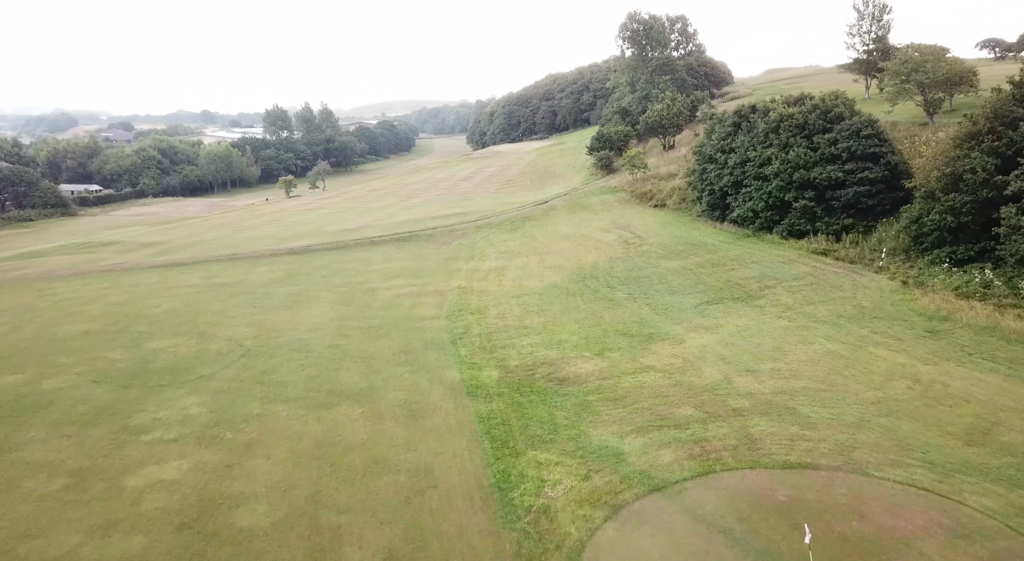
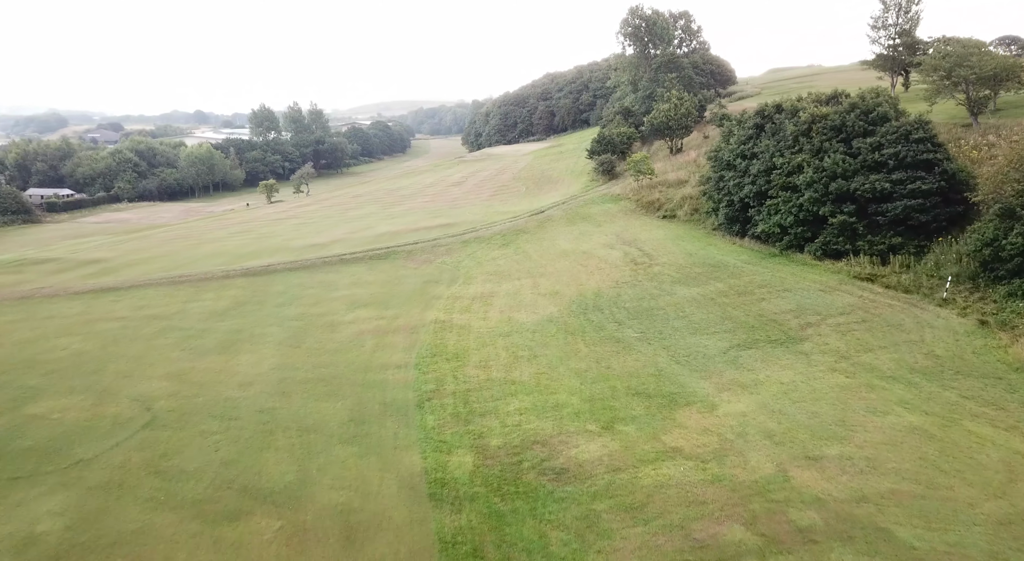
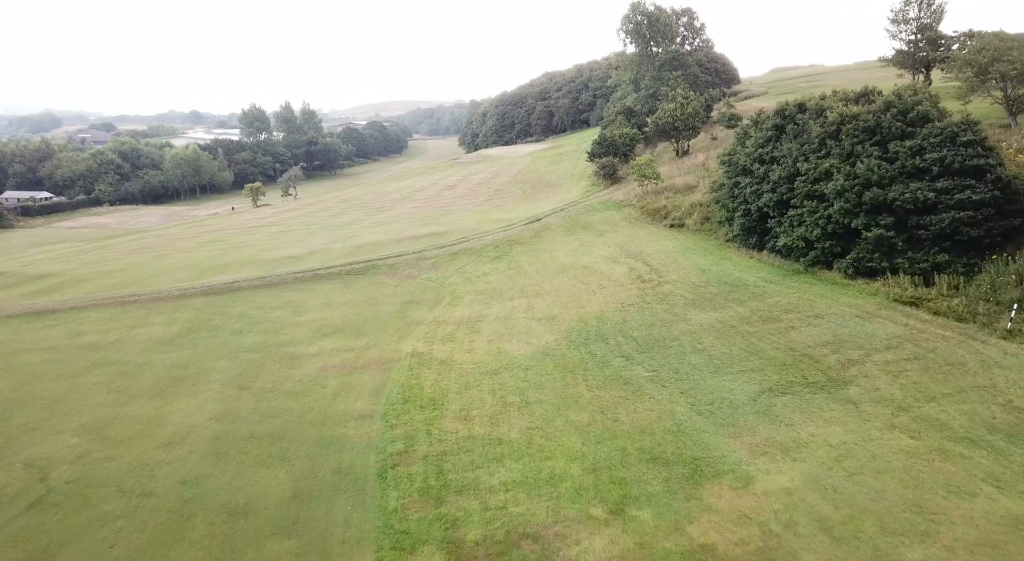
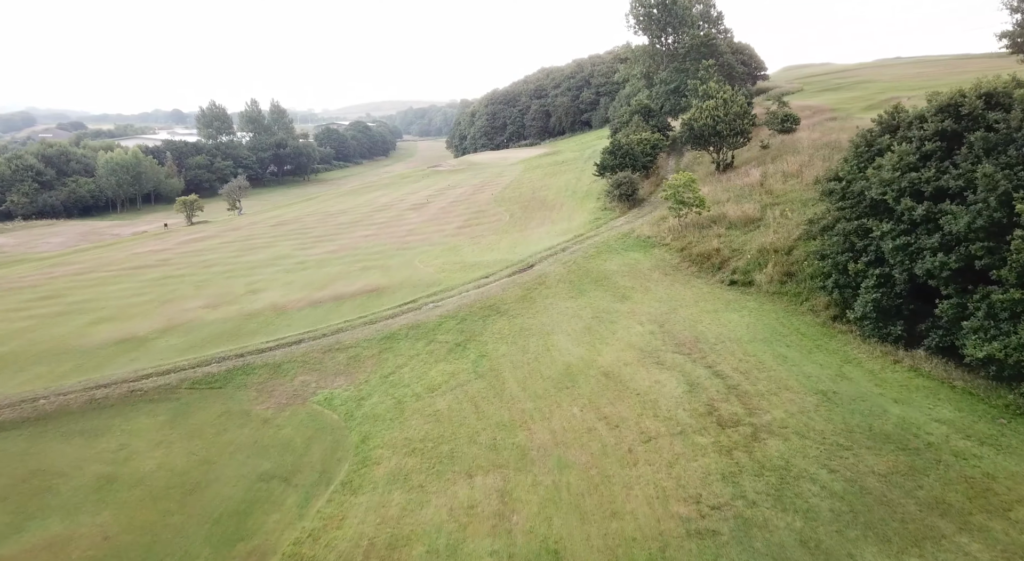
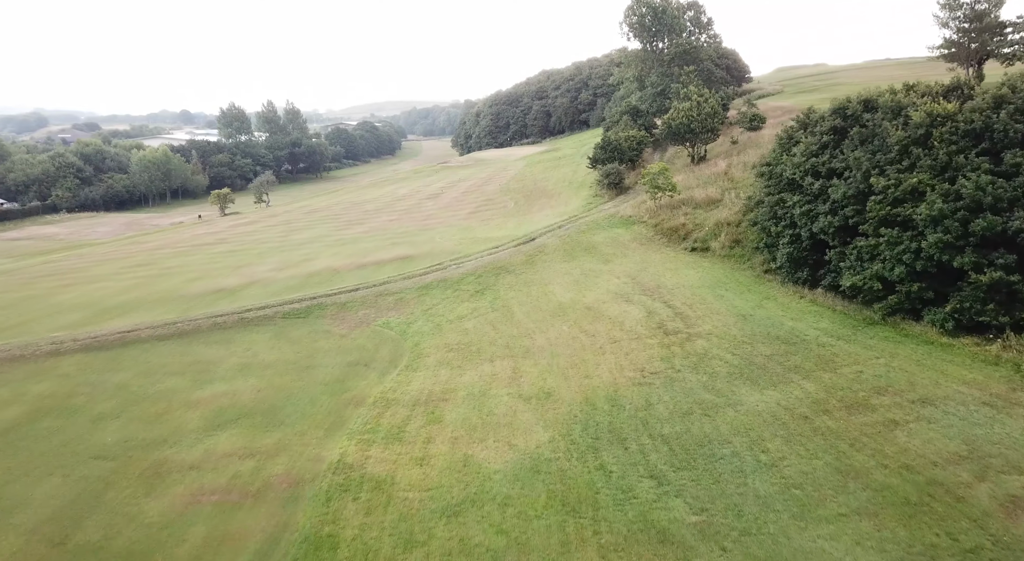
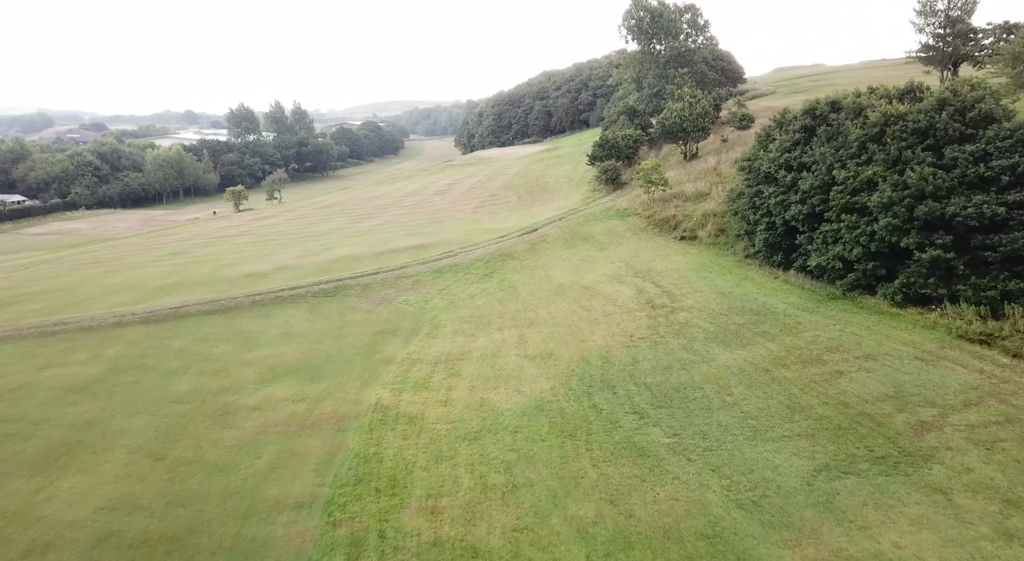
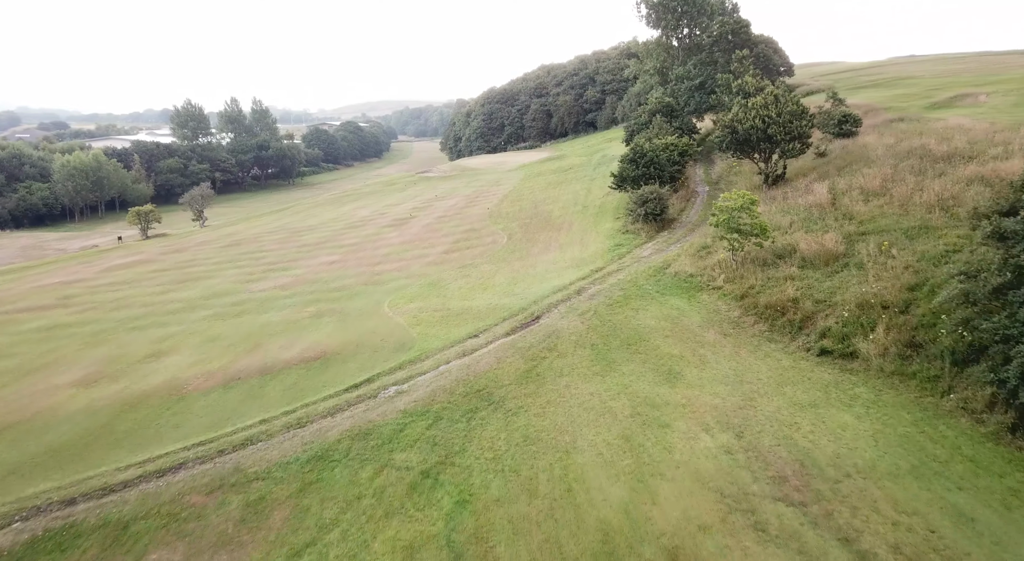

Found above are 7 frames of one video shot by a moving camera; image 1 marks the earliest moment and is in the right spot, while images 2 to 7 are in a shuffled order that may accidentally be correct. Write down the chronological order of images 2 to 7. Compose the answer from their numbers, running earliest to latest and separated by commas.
2, 3, 6, 5, 4, 7
